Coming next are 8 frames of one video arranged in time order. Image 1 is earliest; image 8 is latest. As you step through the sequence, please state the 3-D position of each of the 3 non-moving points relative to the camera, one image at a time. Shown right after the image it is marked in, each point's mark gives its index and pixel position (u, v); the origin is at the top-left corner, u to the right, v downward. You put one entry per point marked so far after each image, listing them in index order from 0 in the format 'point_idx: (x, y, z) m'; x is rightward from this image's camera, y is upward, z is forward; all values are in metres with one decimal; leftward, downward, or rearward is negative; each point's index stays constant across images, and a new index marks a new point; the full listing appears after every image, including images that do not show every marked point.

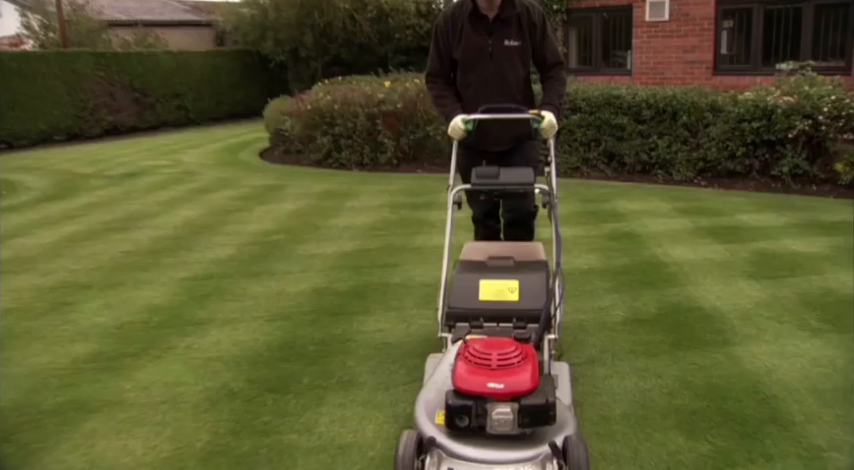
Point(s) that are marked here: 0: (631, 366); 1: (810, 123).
0: (+0.9, -0.6, +3.0) m
1: (+4.1, +1.2, +7.3) m
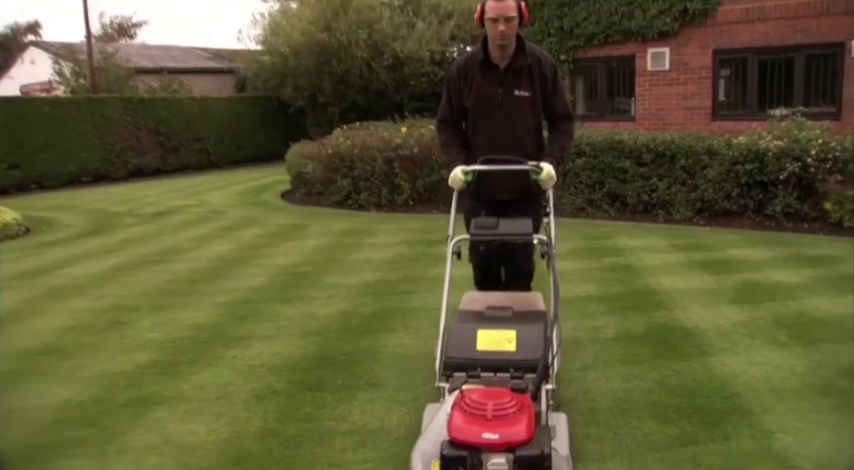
0: (+1.0, -0.7, +3.4) m
1: (+4.2, +0.8, +7.8) m
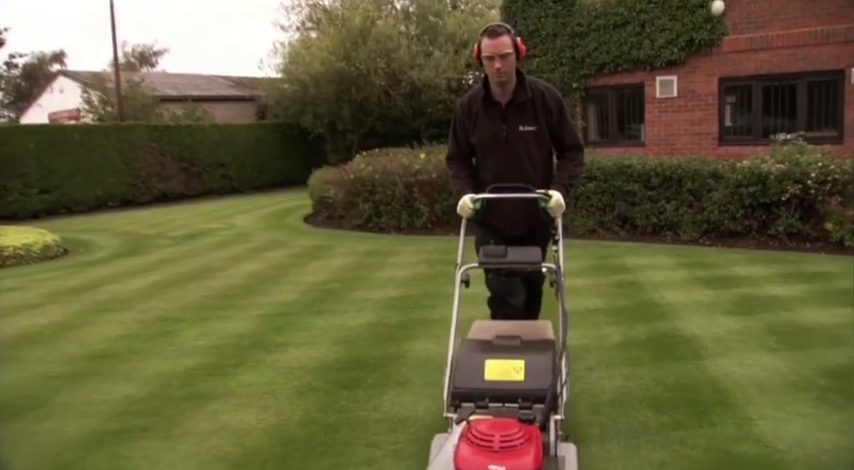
0: (+1.1, -0.8, +3.8) m
1: (+4.5, +0.6, +8.1) m
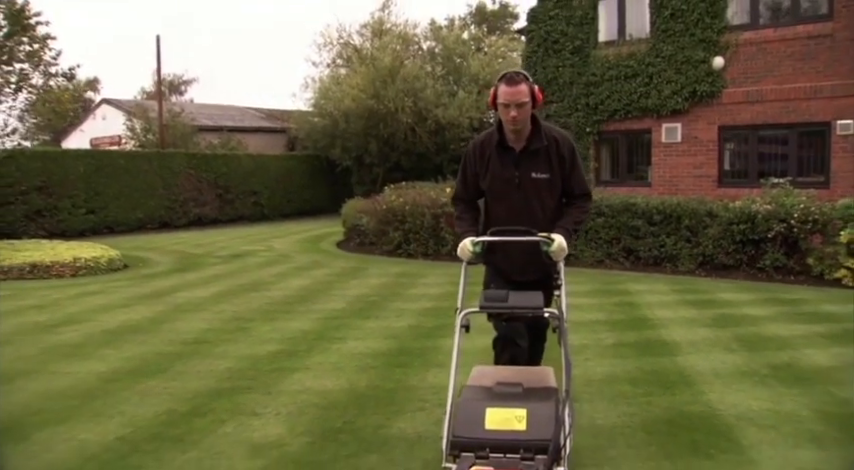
0: (+1.3, -0.9, +4.9) m
1: (+4.8, +0.1, +9.2) m
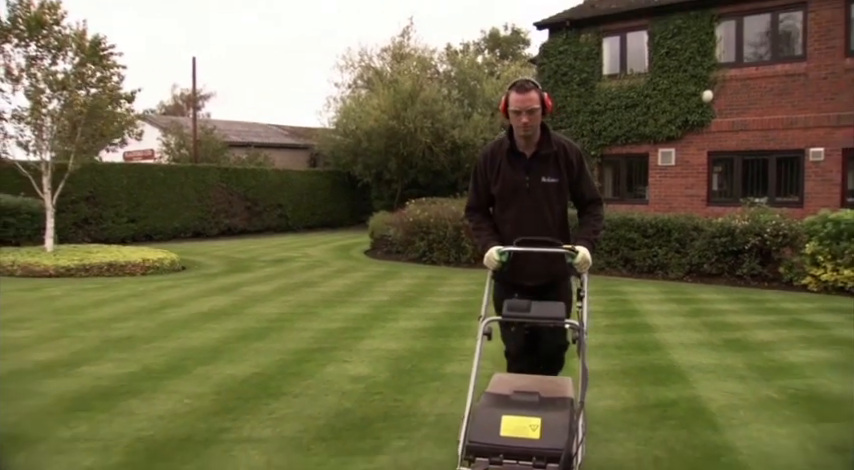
0: (+1.7, -0.9, +6.4) m
1: (+5.2, -0.1, +10.7) m
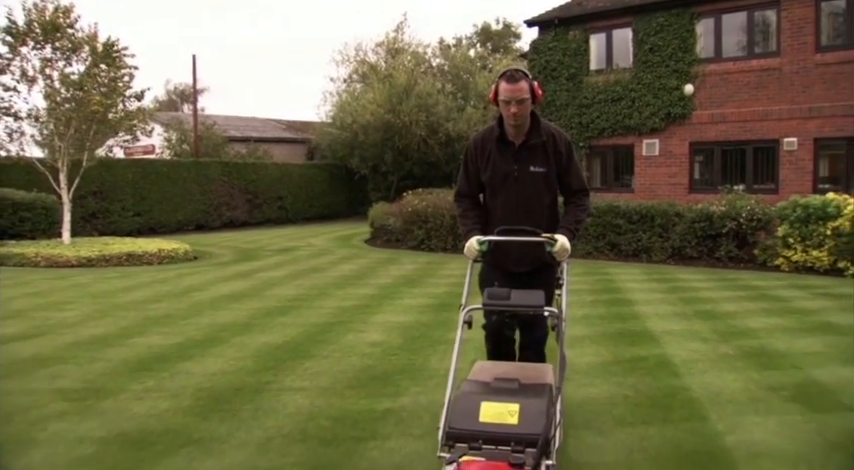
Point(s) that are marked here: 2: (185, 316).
0: (+1.7, -0.8, +7.2) m
1: (+5.2, +0.2, +11.5) m
2: (-2.6, -0.9, +7.3) m
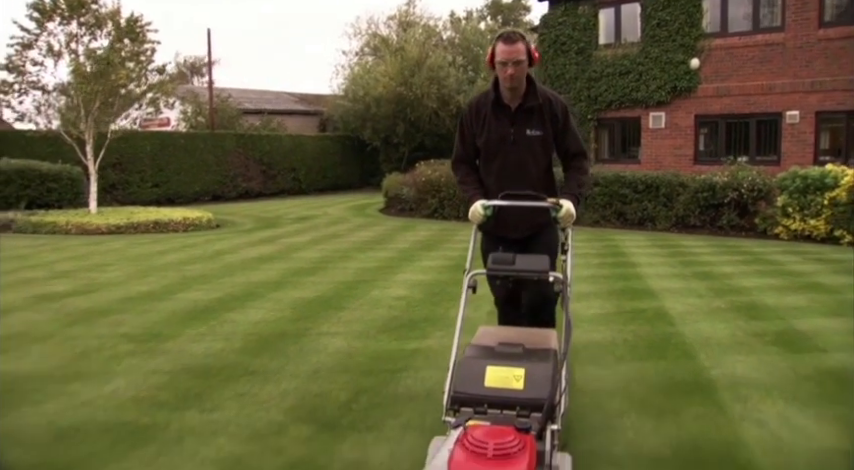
0: (+1.9, -0.4, +7.8) m
1: (+5.5, +0.7, +12.0) m
2: (-2.4, -0.5, +7.9) m
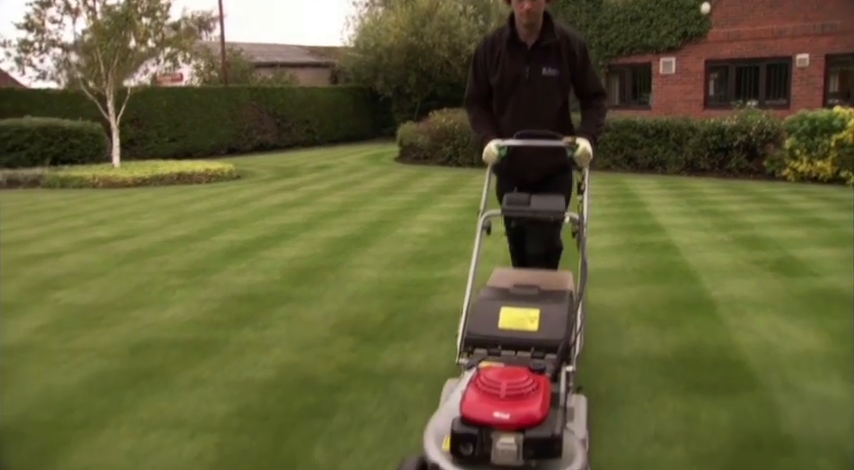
0: (+2.1, +0.3, +8.2) m
1: (+5.7, +1.8, +12.3) m
2: (-2.2, +0.2, +8.4) m
